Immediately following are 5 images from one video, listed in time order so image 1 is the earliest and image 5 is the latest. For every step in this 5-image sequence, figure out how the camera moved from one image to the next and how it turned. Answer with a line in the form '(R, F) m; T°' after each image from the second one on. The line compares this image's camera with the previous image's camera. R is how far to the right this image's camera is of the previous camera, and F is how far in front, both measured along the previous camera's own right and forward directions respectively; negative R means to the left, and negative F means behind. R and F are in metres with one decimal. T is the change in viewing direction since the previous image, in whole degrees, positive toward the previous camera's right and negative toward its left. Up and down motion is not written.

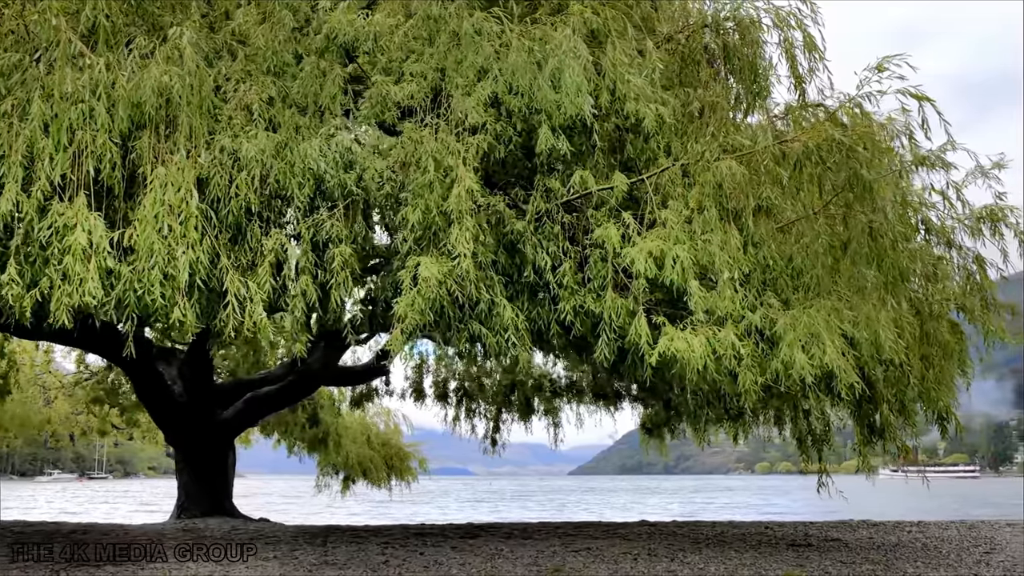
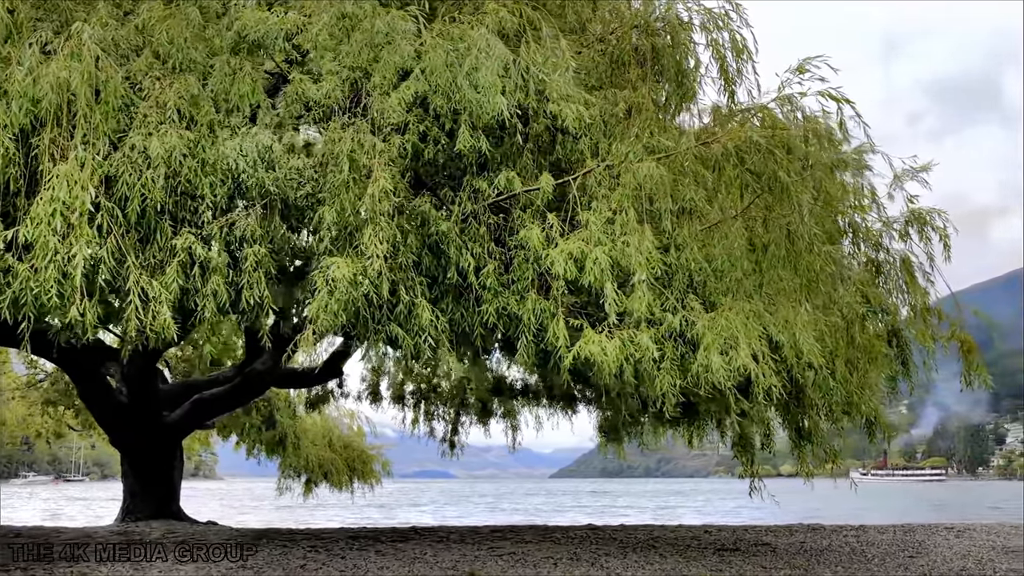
(+0.6, +0.1) m; +1°
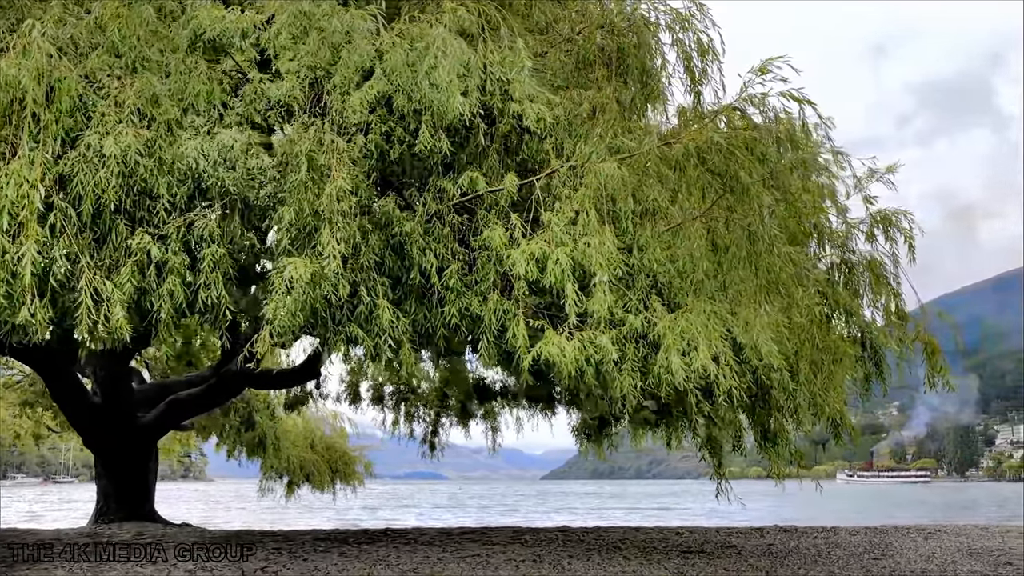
(+0.3, 0.0) m; 0°
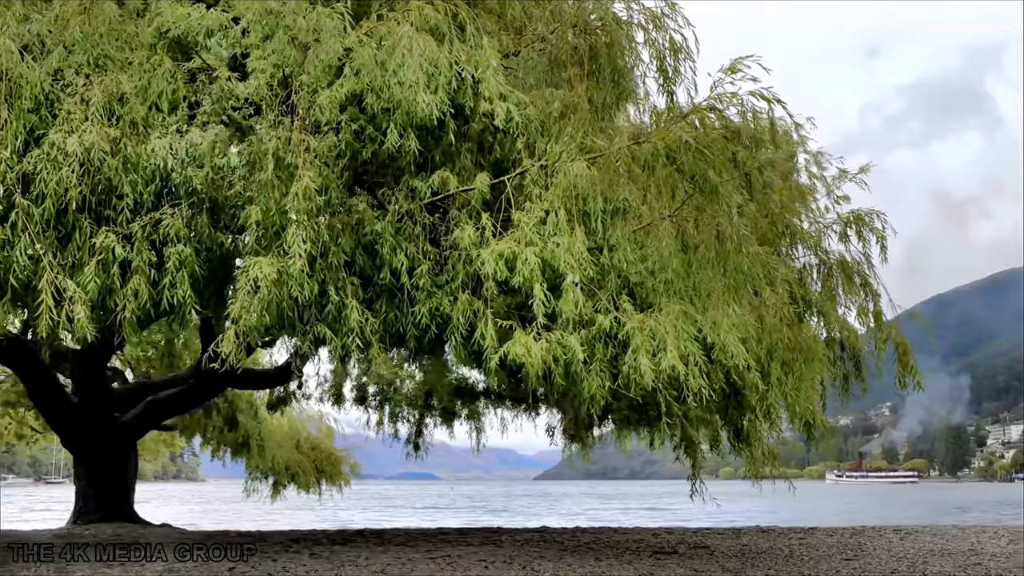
(+0.2, 0.0) m; 0°
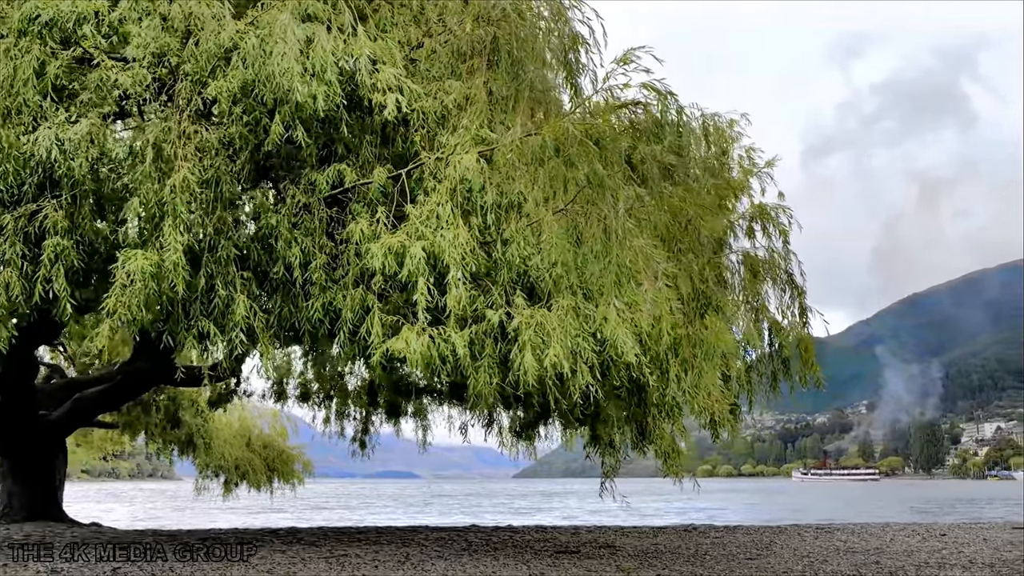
(+0.9, +0.1) m; +1°
